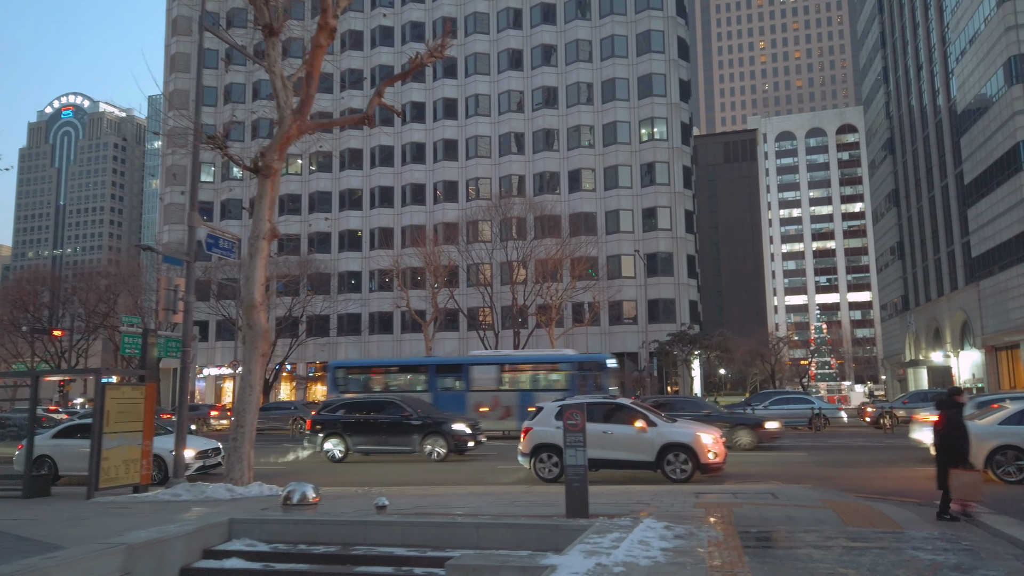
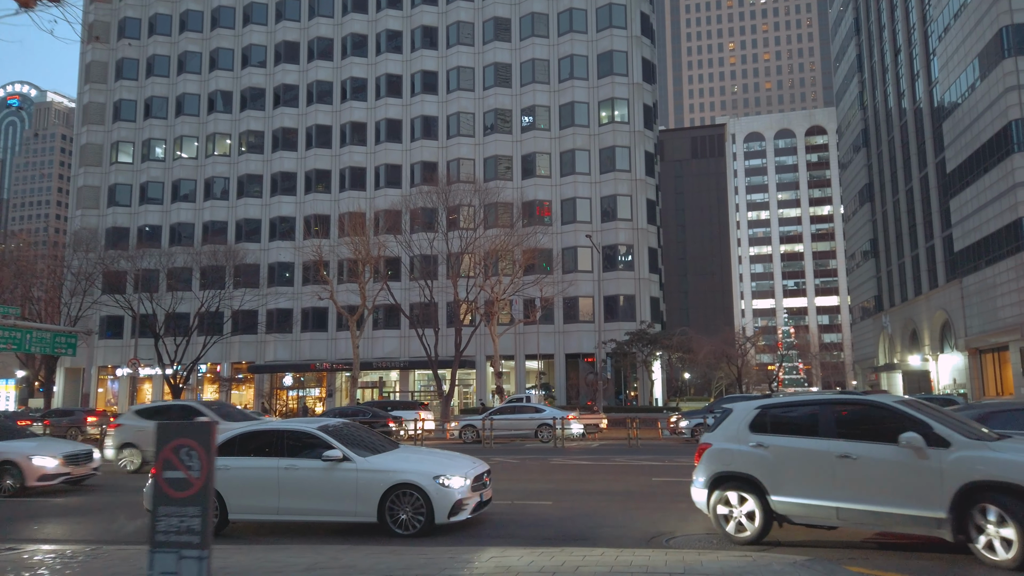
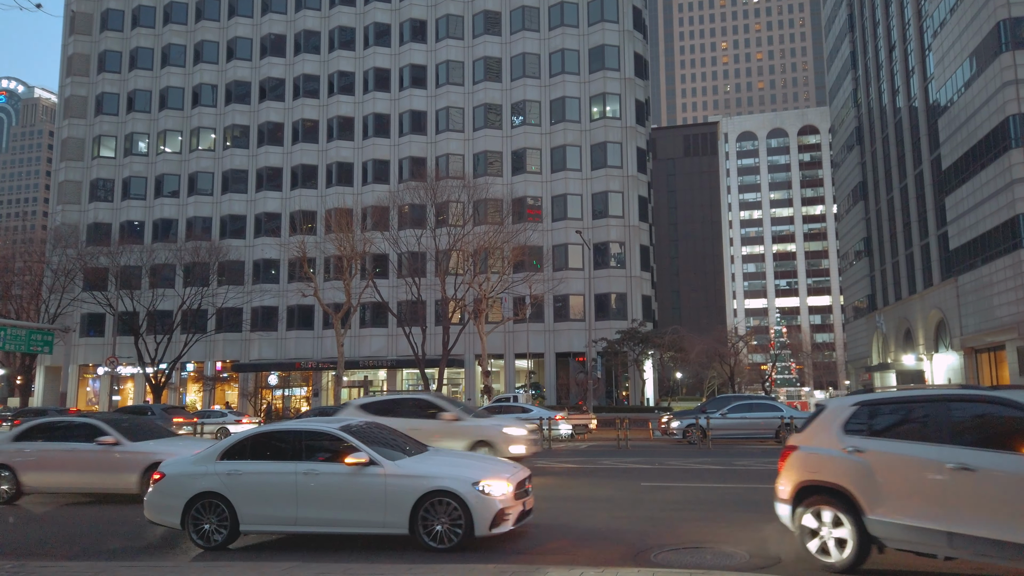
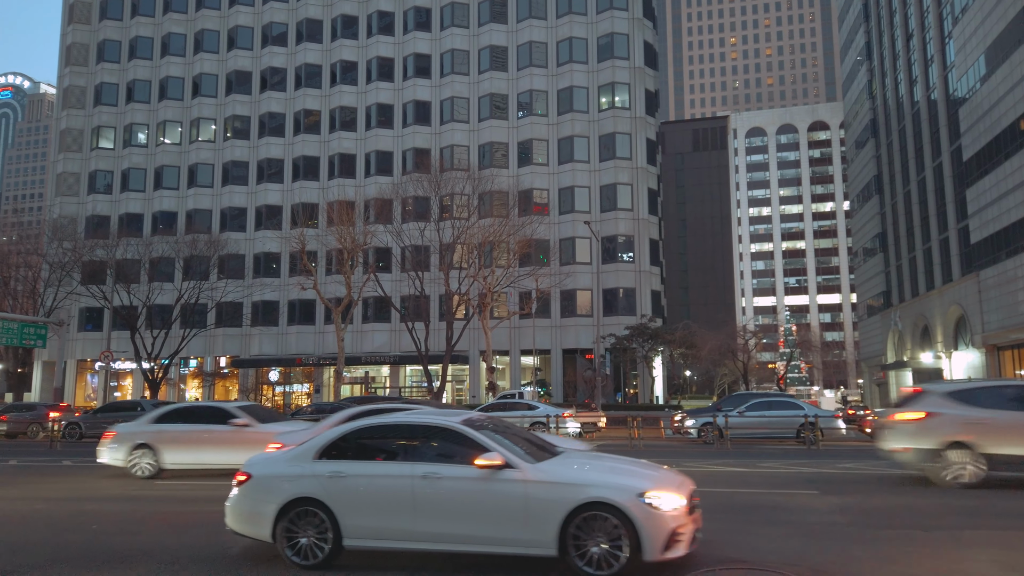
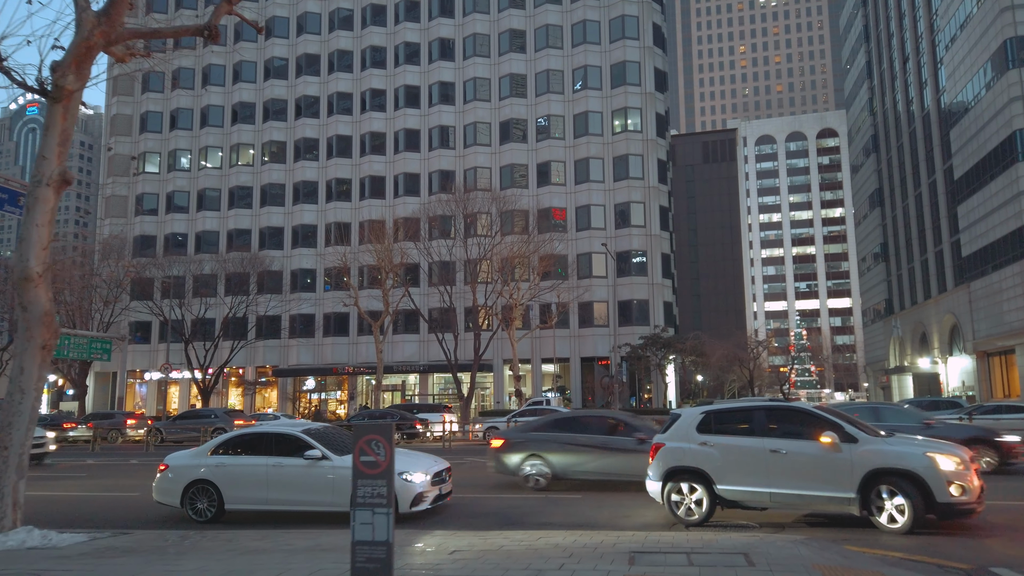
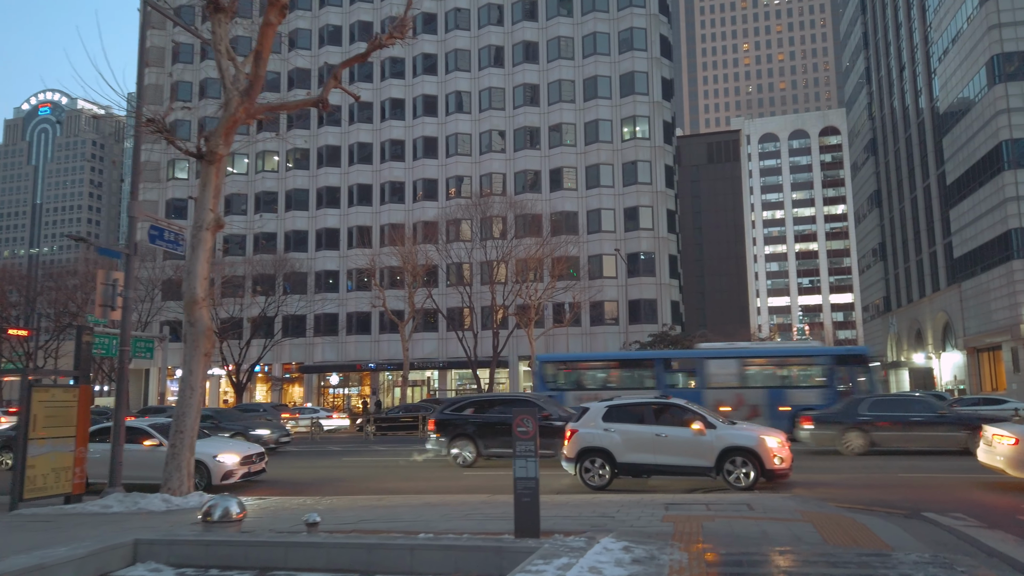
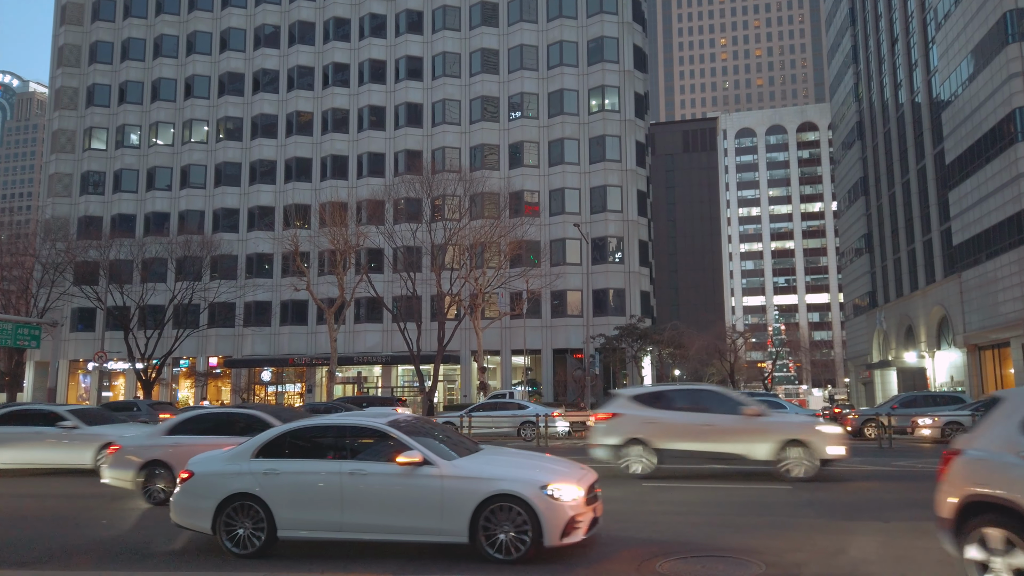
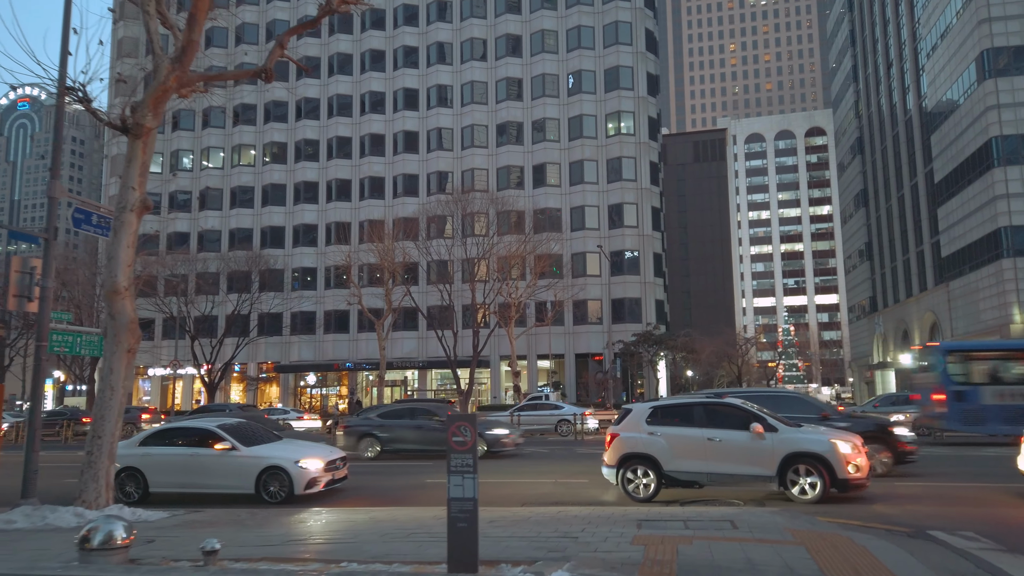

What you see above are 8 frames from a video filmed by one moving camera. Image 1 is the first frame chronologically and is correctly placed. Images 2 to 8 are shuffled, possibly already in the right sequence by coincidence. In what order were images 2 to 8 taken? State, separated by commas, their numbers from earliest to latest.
6, 8, 5, 2, 3, 7, 4
